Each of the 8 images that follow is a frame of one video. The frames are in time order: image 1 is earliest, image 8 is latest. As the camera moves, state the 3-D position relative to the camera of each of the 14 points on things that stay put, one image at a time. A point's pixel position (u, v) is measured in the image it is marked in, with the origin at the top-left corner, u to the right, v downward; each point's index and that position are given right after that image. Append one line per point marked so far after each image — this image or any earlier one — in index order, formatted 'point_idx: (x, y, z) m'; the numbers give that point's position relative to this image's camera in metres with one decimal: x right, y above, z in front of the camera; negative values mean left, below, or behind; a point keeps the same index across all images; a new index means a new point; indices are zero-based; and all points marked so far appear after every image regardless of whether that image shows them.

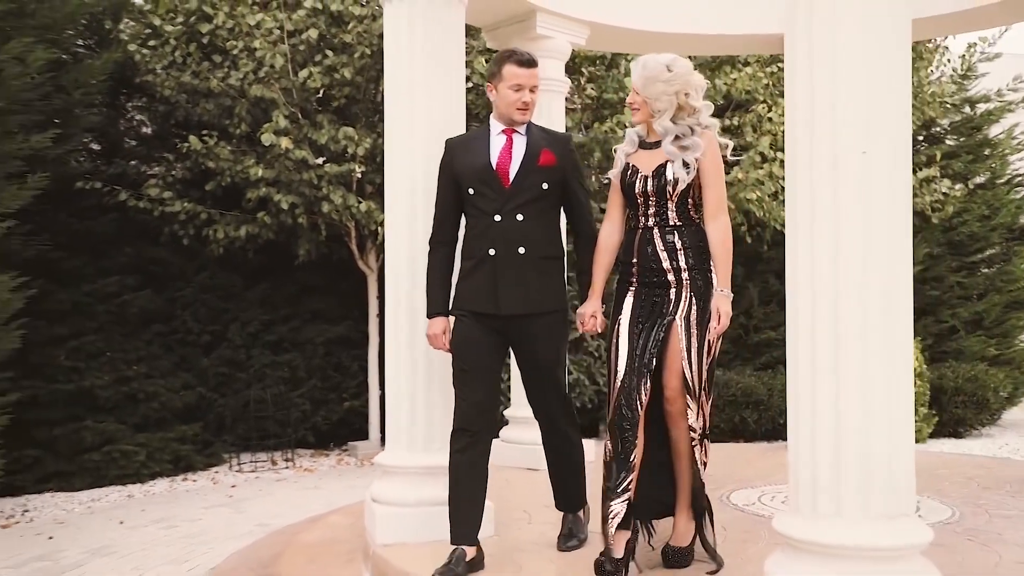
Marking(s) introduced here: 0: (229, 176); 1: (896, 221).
0: (-2.8, +1.1, +9.1) m
1: (+1.2, +0.2, +2.9) m
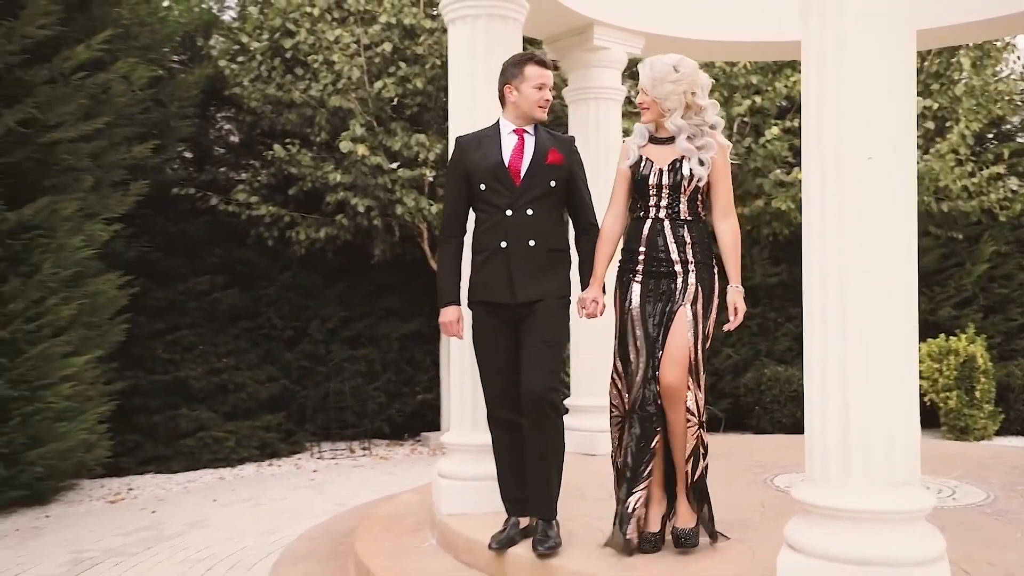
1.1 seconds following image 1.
0: (-2.1, +1.1, +9.7) m
1: (+1.3, +0.2, +3.2) m
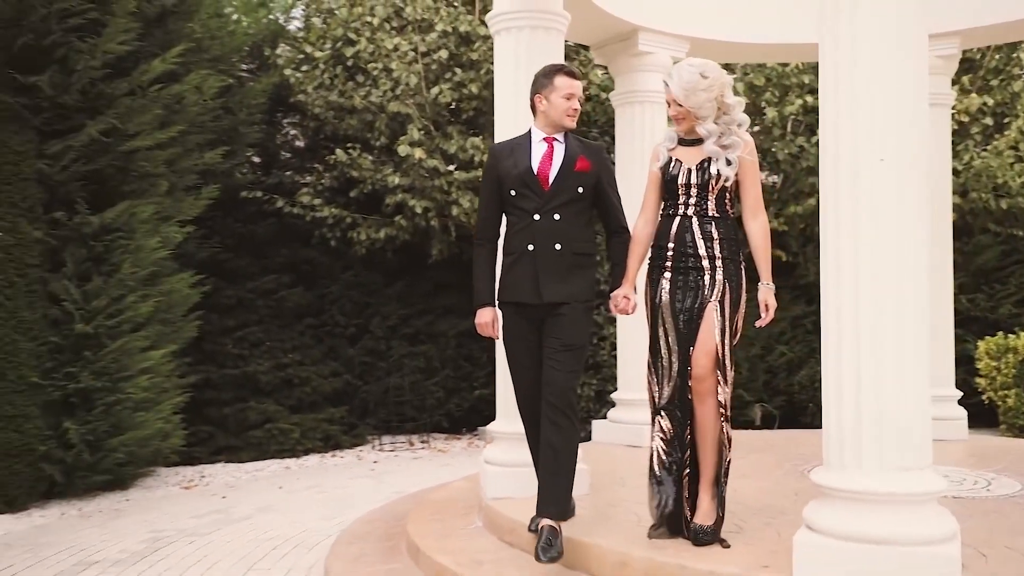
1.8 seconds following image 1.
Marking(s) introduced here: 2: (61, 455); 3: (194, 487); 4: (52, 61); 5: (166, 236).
0: (-1.5, +1.1, +10.1) m
1: (+1.5, +0.3, +3.4) m
2: (-3.5, -1.3, +7.2) m
3: (-2.8, -1.8, +8.2) m
4: (-3.6, +1.8, +7.2) m
5: (-2.9, +0.4, +7.9) m
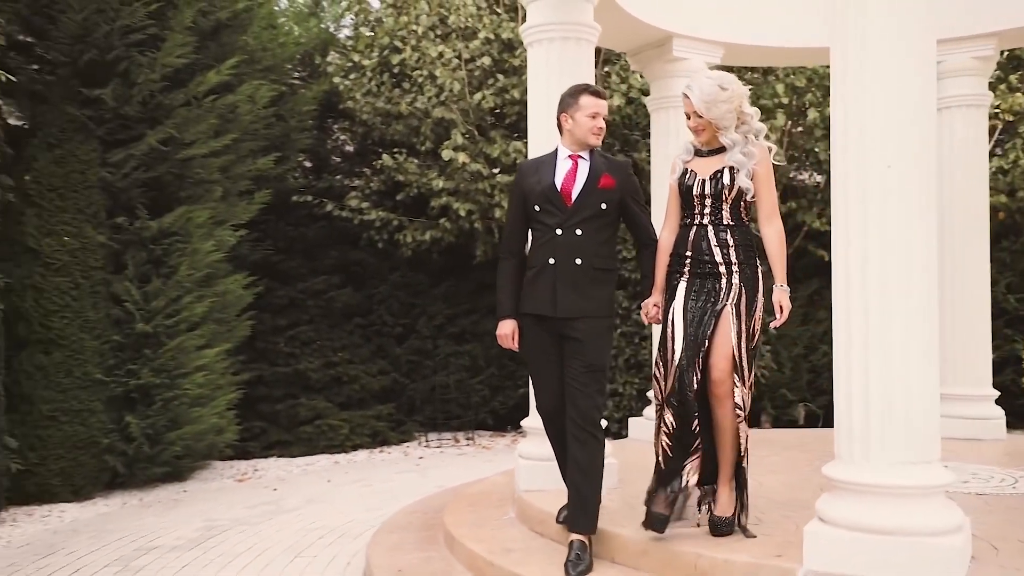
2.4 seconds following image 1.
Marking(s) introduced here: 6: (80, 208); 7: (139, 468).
0: (-1.1, +1.1, +10.4) m
1: (+1.5, +0.3, +3.5) m
2: (-3.2, -1.3, +7.6) m
3: (-2.4, -1.8, +8.6) m
4: (-3.3, +1.7, +7.6) m
5: (-2.6, +0.4, +8.3) m
6: (-3.5, +0.6, +7.4) m
7: (-3.1, -1.5, +7.8) m
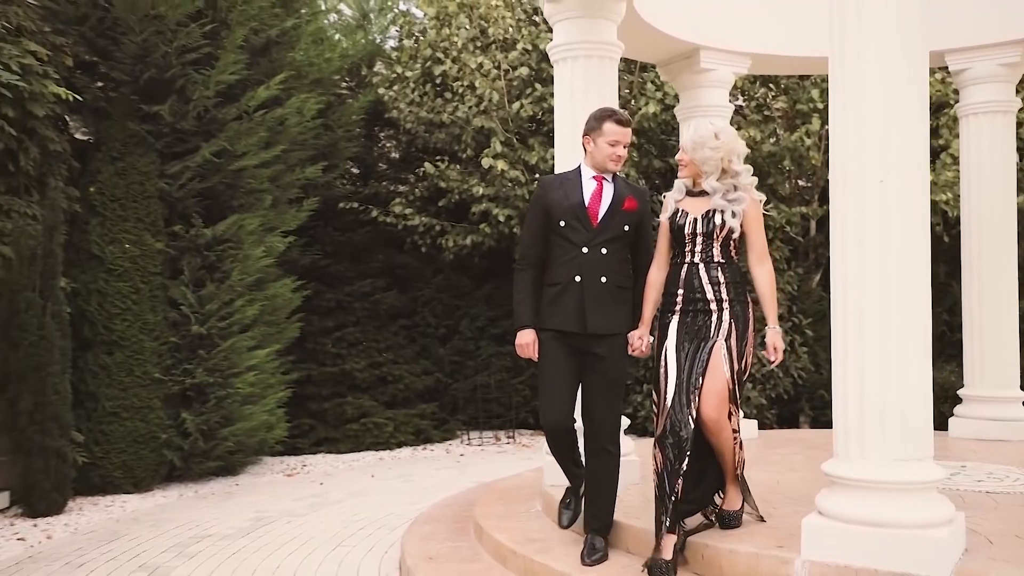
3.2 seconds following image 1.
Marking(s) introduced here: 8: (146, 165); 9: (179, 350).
0: (-0.6, +1.1, +10.8) m
1: (+1.6, +0.2, +3.8) m
2: (-2.9, -1.3, +8.1) m
3: (-2.1, -1.8, +9.0) m
4: (-3.0, +1.7, +8.1) m
5: (-2.3, +0.4, +8.7) m
6: (-3.2, +0.6, +7.9) m
7: (-2.8, -1.5, +8.2) m
8: (-3.1, +1.1, +8.0) m
9: (-2.9, -0.5, +8.2) m
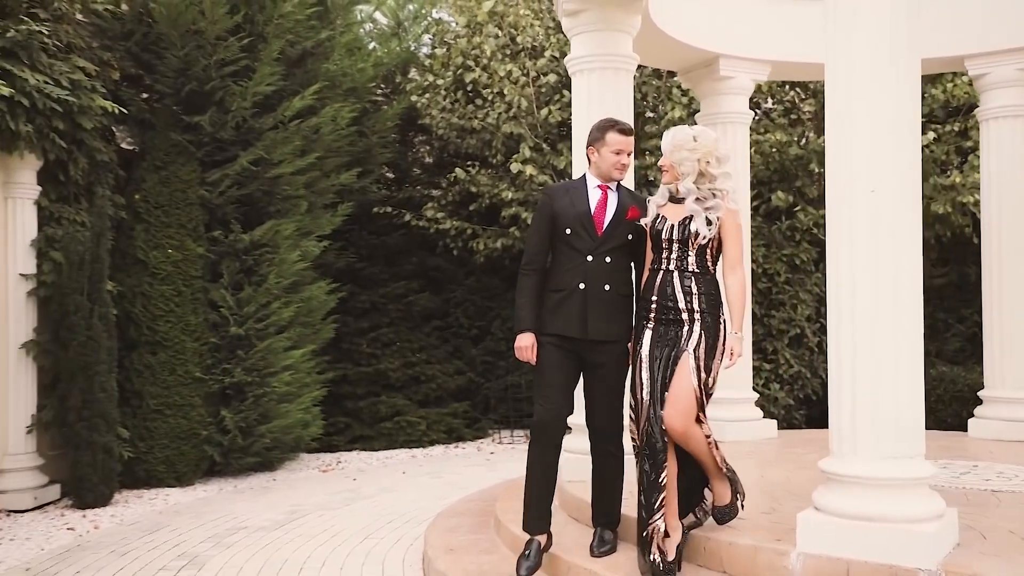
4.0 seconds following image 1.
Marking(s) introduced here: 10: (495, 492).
0: (-0.3, +1.1, +11.0) m
1: (+1.6, +0.2, +3.9) m
2: (-2.7, -1.4, +8.5) m
3: (-1.8, -1.8, +9.3) m
4: (-2.7, +1.7, +8.5) m
5: (-2.0, +0.4, +9.0) m
6: (-2.9, +0.6, +8.3) m
7: (-2.6, -1.6, +8.6) m
8: (-2.9, +1.0, +8.4) m
9: (-2.7, -0.6, +8.6) m
10: (-0.1, -1.5, +6.7) m
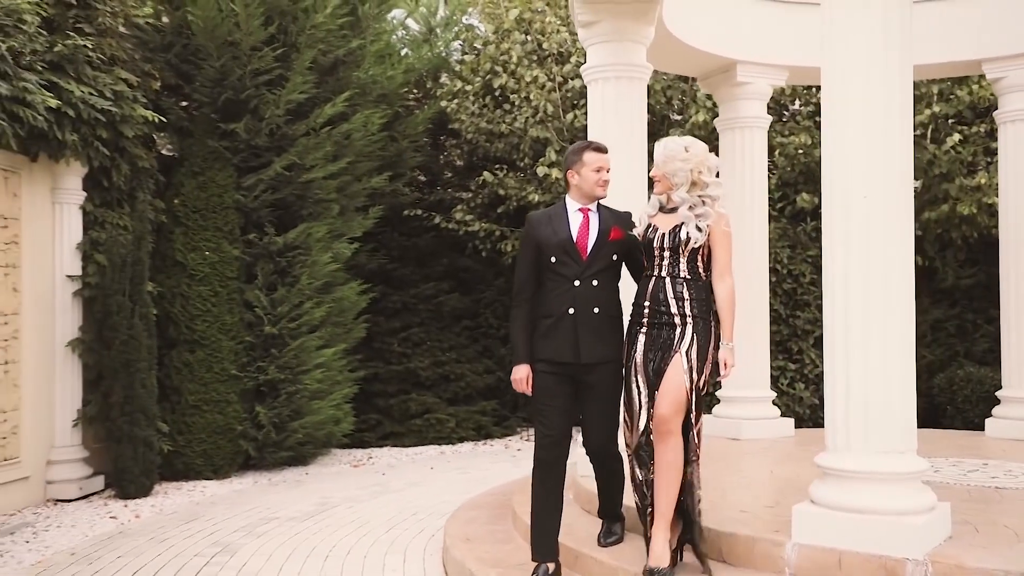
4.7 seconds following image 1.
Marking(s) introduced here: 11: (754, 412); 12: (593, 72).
0: (+0.1, +1.1, +11.2) m
1: (+1.7, +0.2, +4.1) m
2: (-2.4, -1.4, +8.8) m
3: (-1.6, -1.8, +9.6) m
4: (-2.5, +1.7, +8.8) m
5: (-1.8, +0.4, +9.3) m
6: (-2.7, +0.6, +8.6) m
7: (-2.3, -1.6, +8.9) m
8: (-2.7, +1.0, +8.7) m
9: (-2.5, -0.6, +8.9) m
10: (0.0, -1.5, +6.9) m
11: (+2.0, -1.0, +7.6) m
12: (+0.5, +1.4, +6.0) m
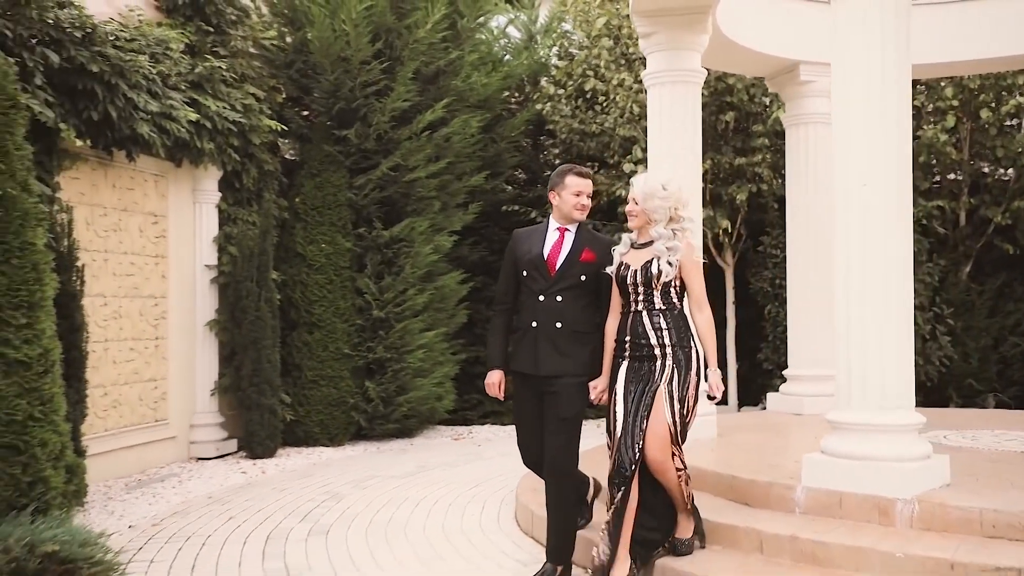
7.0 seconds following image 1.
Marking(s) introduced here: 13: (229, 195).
0: (+1.2, +1.2, +12.0) m
1: (+1.9, +0.3, +4.6) m
2: (-1.6, -1.3, +9.8) m
3: (-0.6, -1.7, +10.6) m
4: (-1.6, +1.8, +9.9) m
5: (-0.8, +0.5, +10.3) m
6: (-1.9, +0.7, +9.7) m
7: (-1.4, -1.5, +10.0) m
8: (-1.8, +1.1, +9.8) m
9: (-1.6, -0.5, +10.0) m
10: (+0.6, -1.4, +7.7) m
11: (+2.7, -0.9, +8.0) m
12: (+1.0, +1.5, +6.7) m
13: (-2.8, +0.9, +9.3) m
